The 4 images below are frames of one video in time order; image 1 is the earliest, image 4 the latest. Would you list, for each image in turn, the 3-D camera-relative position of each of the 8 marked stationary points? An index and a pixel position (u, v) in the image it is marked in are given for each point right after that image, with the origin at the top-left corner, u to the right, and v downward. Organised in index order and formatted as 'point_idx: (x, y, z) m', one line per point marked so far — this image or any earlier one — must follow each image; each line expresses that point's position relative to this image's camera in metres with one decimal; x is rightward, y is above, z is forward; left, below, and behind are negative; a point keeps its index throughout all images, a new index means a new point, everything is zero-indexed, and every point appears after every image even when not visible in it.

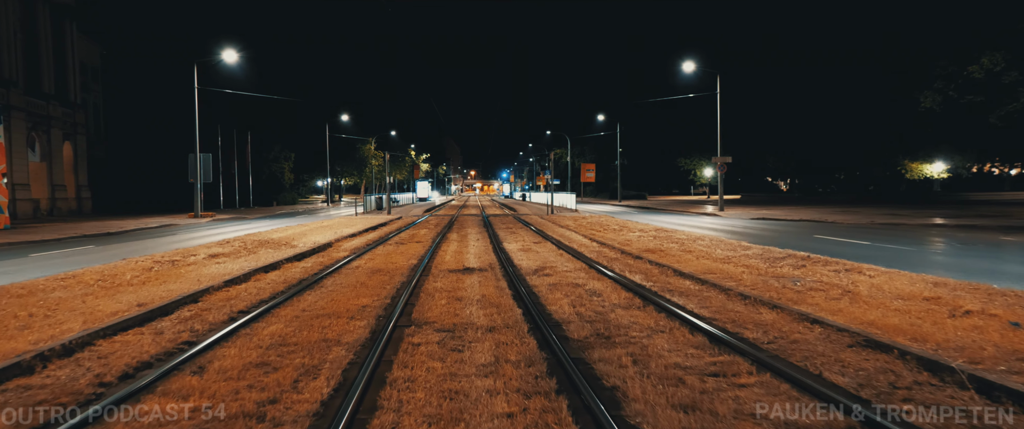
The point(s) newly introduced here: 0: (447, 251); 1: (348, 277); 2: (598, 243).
0: (-1.7, -0.9, +13.6) m
1: (-3.0, -1.1, +9.7) m
2: (+2.5, -0.8, +15.9) m
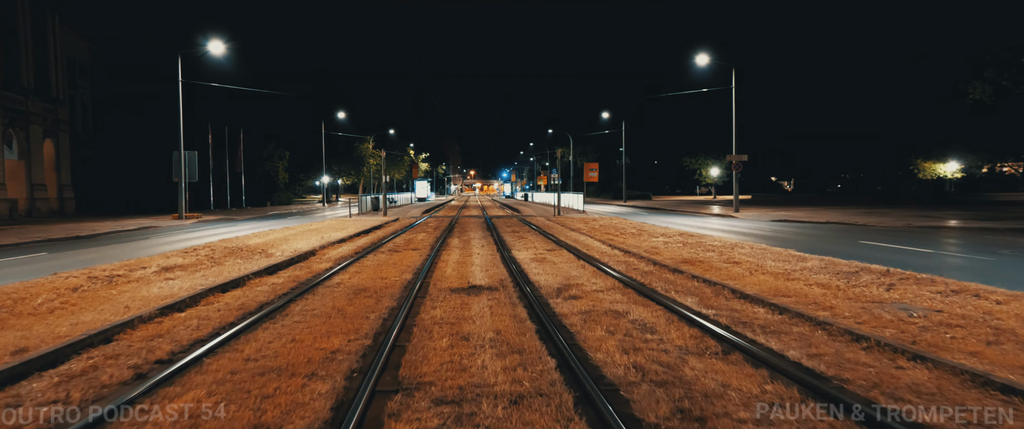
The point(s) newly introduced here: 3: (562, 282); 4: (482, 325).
0: (-1.4, -1.0, +11.6) m
1: (-2.7, -1.2, +7.7) m
2: (+2.8, -0.9, +13.9) m
3: (+0.8, -1.1, +8.9) m
4: (-0.3, -1.3, +6.2) m
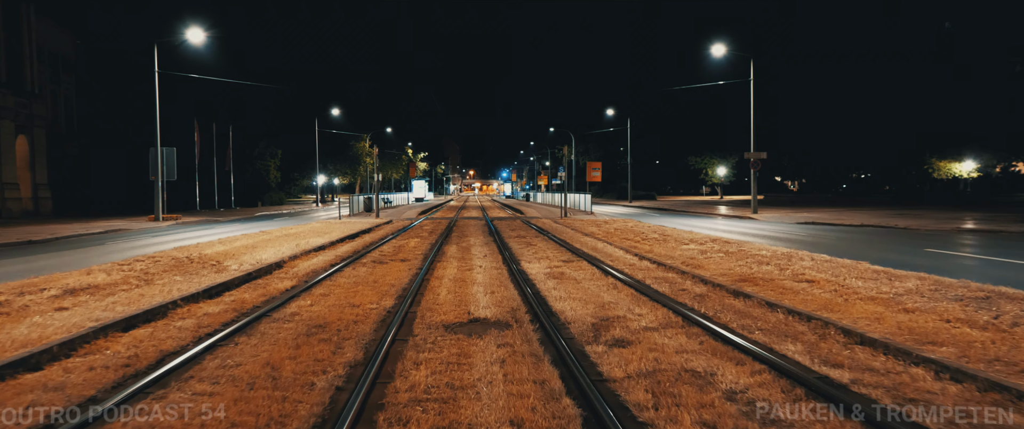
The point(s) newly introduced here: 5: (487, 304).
0: (-1.2, -1.1, +9.2) m
1: (-2.5, -1.3, +5.3) m
2: (+3.0, -1.0, +11.5) m
3: (+1.0, -1.2, +6.5) m
4: (-0.1, -1.4, +3.8) m
5: (-0.3, -1.2, +7.2) m
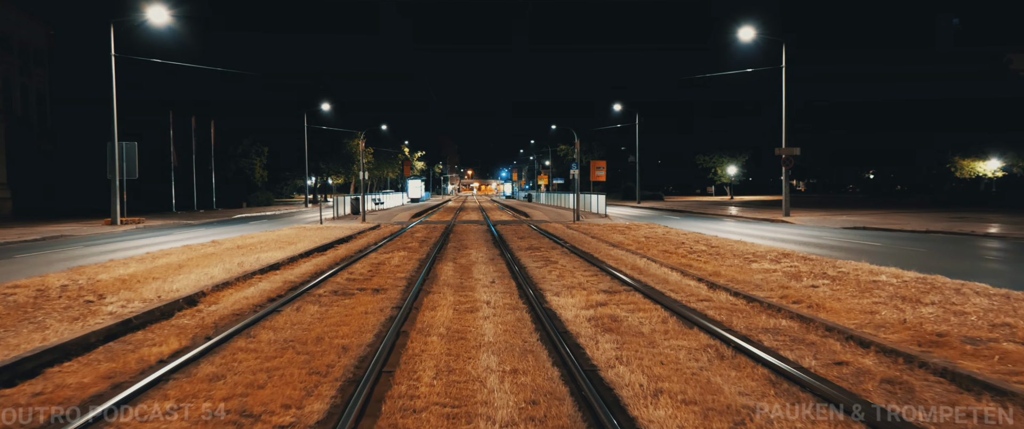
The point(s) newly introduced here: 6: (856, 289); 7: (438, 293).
0: (-0.9, -1.3, +5.7) m
1: (-2.2, -1.5, +1.8) m
2: (+3.3, -1.2, +8.0) m
3: (+1.3, -1.4, +3.0) m
4: (+0.2, -1.5, +0.3) m
5: (0.0, -1.4, +3.7) m
6: (+5.1, -1.1, +8.0) m
7: (-1.1, -1.2, +8.3) m
